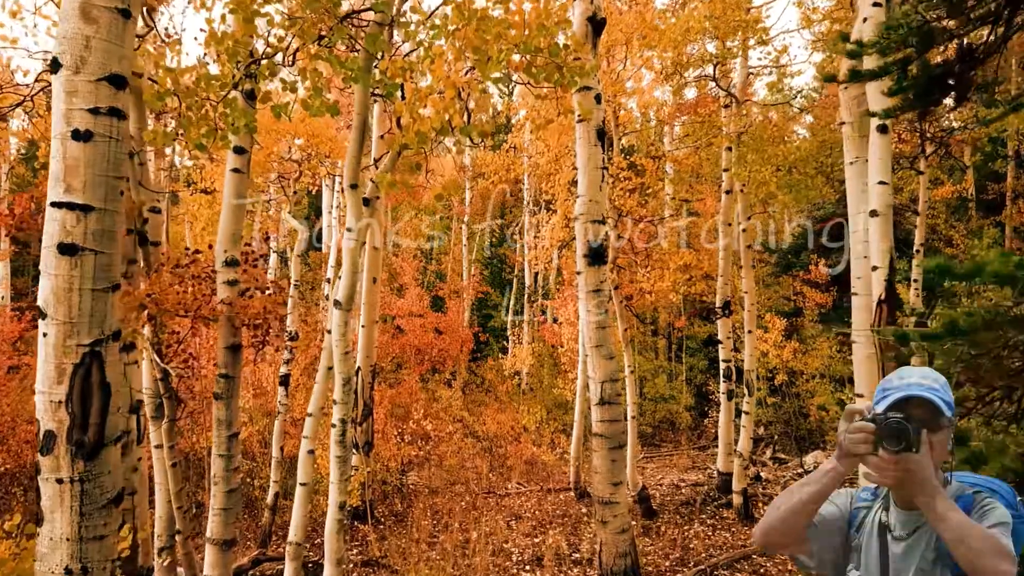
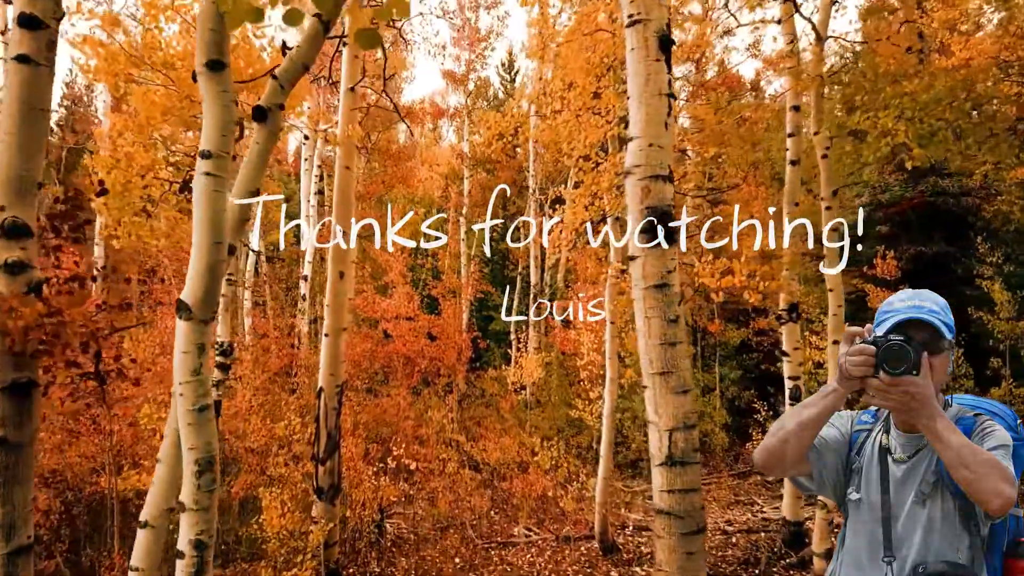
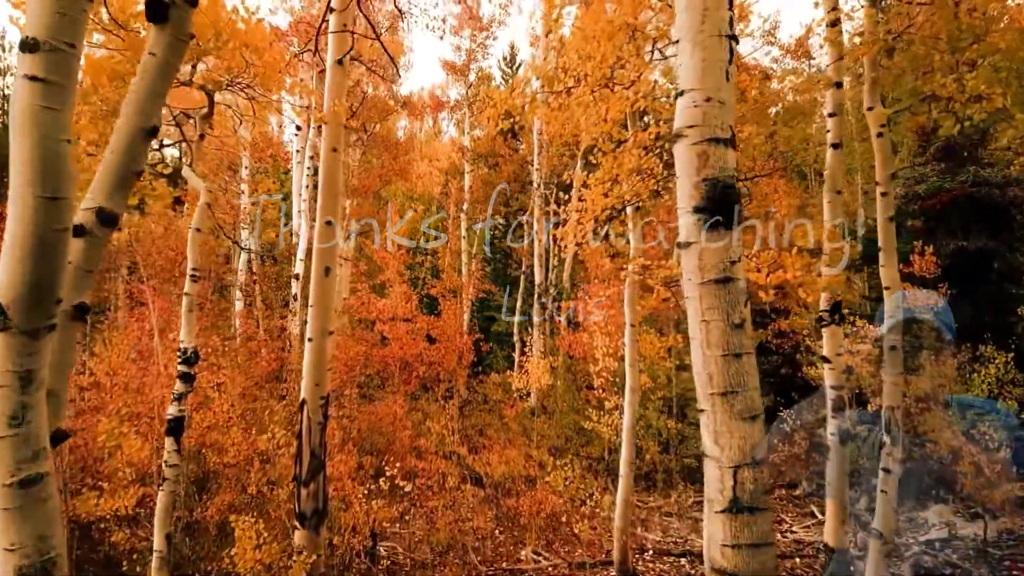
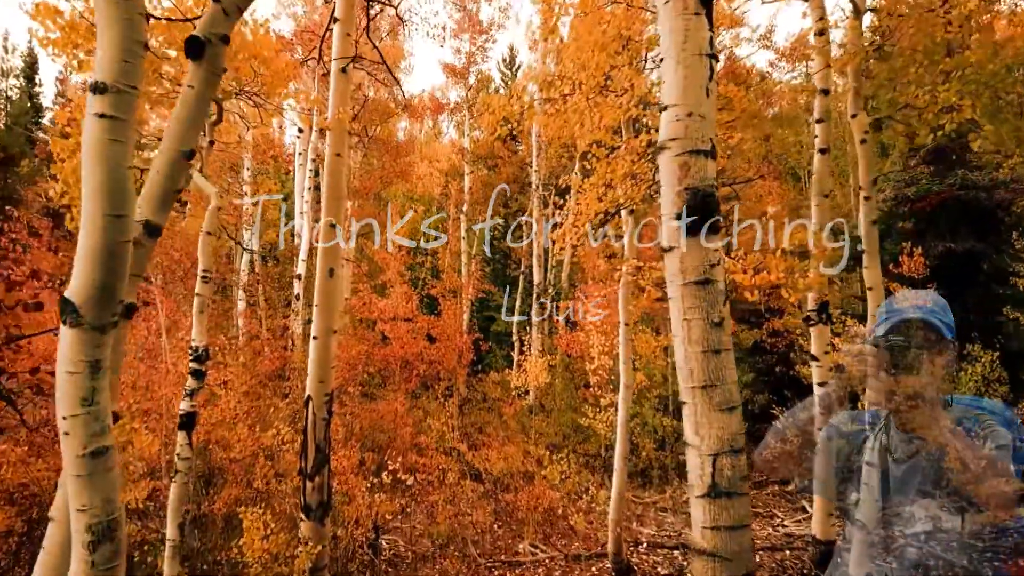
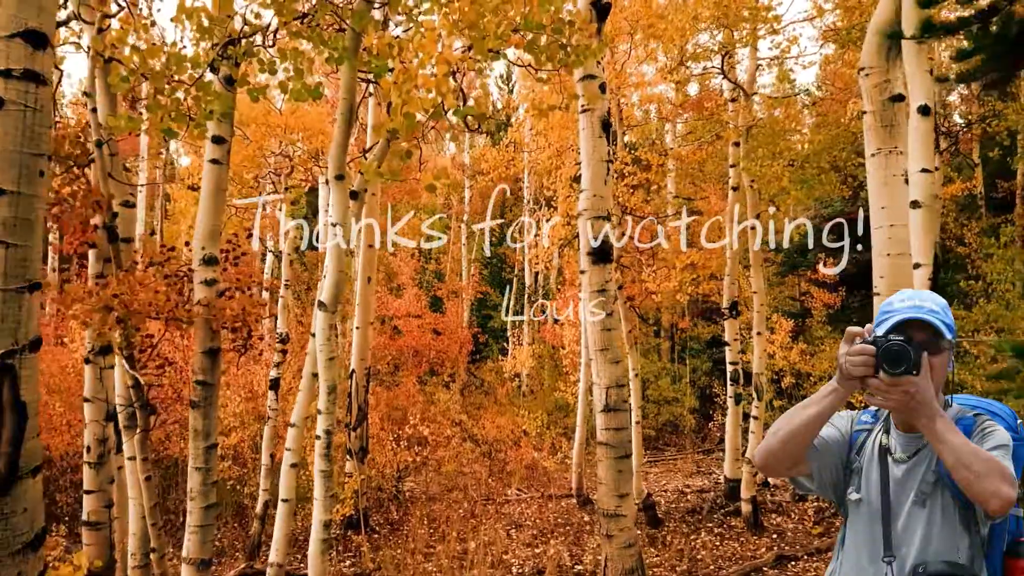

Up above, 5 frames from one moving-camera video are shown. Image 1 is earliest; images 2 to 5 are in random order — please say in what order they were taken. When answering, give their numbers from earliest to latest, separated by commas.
5, 2, 4, 3
